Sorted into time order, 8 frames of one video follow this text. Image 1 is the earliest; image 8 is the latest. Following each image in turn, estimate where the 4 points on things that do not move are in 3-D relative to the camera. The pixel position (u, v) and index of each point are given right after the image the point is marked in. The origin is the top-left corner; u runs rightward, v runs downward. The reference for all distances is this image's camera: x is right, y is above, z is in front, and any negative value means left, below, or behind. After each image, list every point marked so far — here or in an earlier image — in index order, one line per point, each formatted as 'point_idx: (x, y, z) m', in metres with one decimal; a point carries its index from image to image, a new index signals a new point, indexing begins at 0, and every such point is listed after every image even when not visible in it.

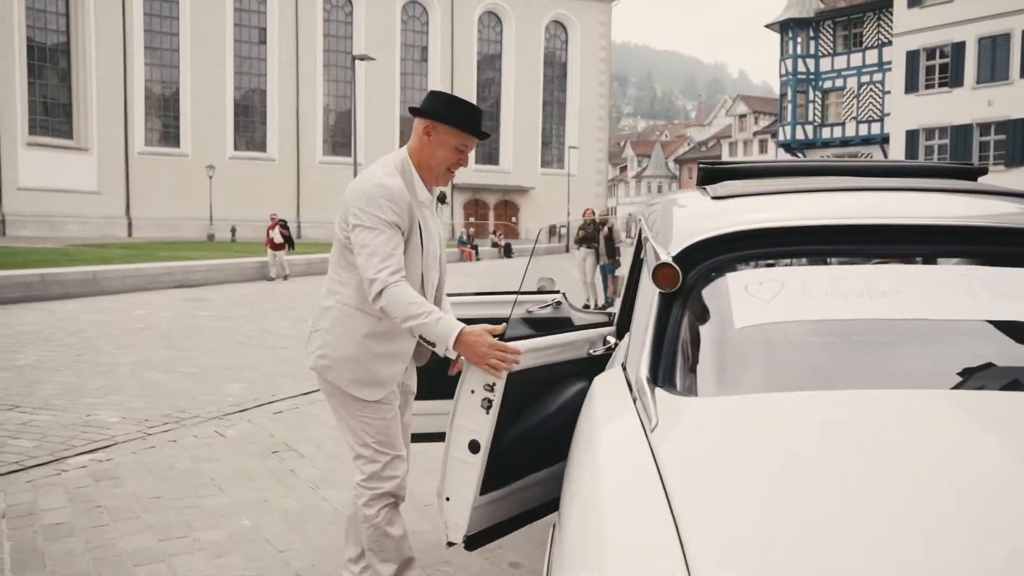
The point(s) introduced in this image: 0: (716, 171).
0: (+0.8, +0.4, +3.4) m
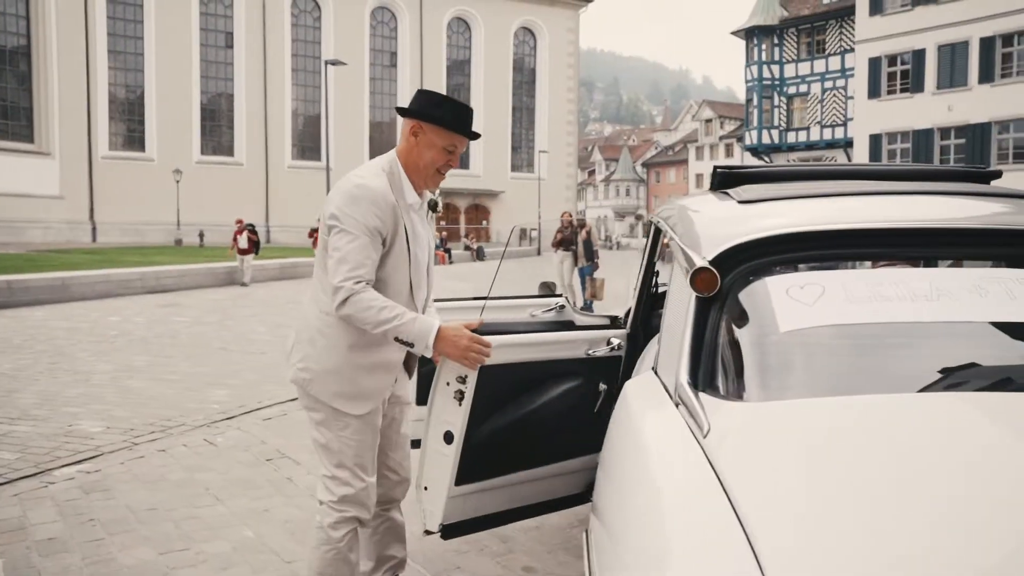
0: (+0.9, +0.4, +3.4) m
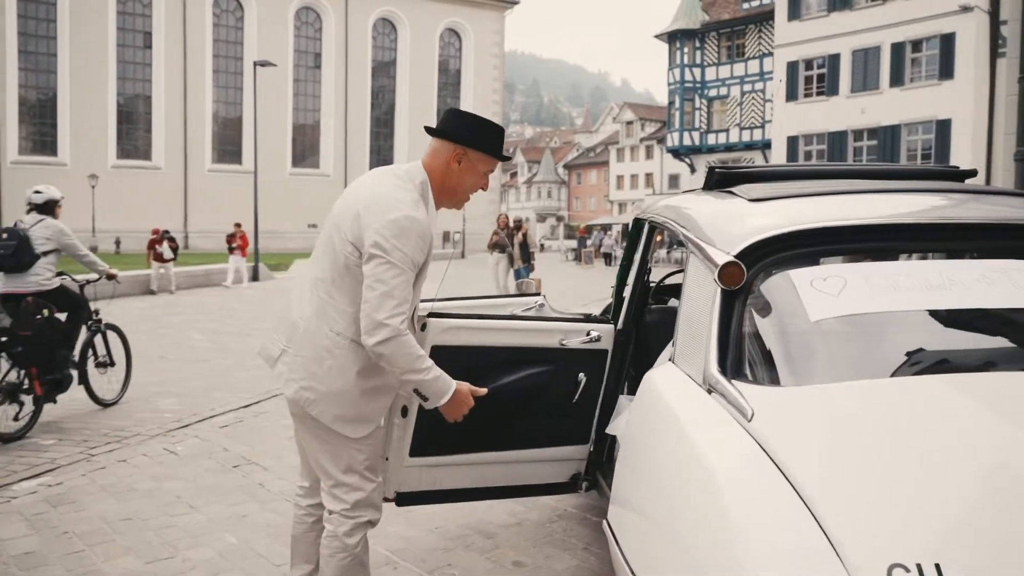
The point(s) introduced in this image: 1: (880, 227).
0: (+0.9, +0.4, +3.6) m
1: (+1.1, +0.2, +2.8) m
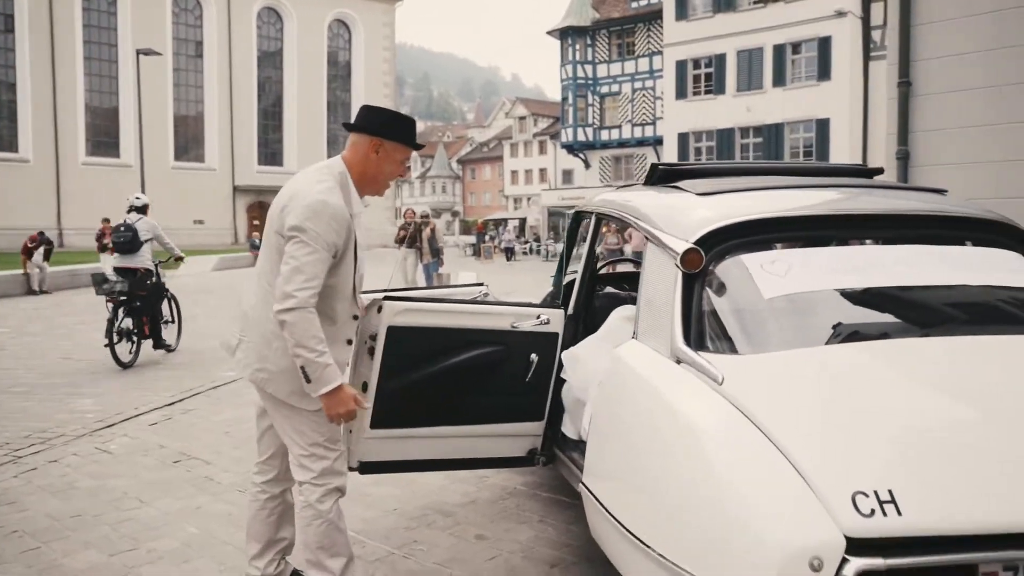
0: (+0.7, +0.5, +3.9) m
1: (+1.0, +0.3, +3.1) m
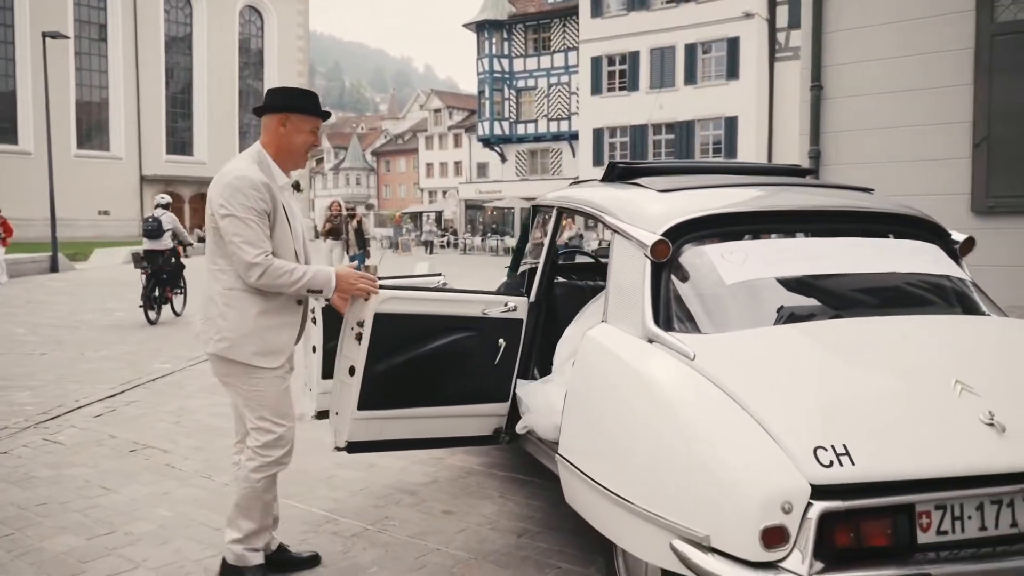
0: (+0.6, +0.6, +4.3) m
1: (+1.0, +0.3, +3.5) m
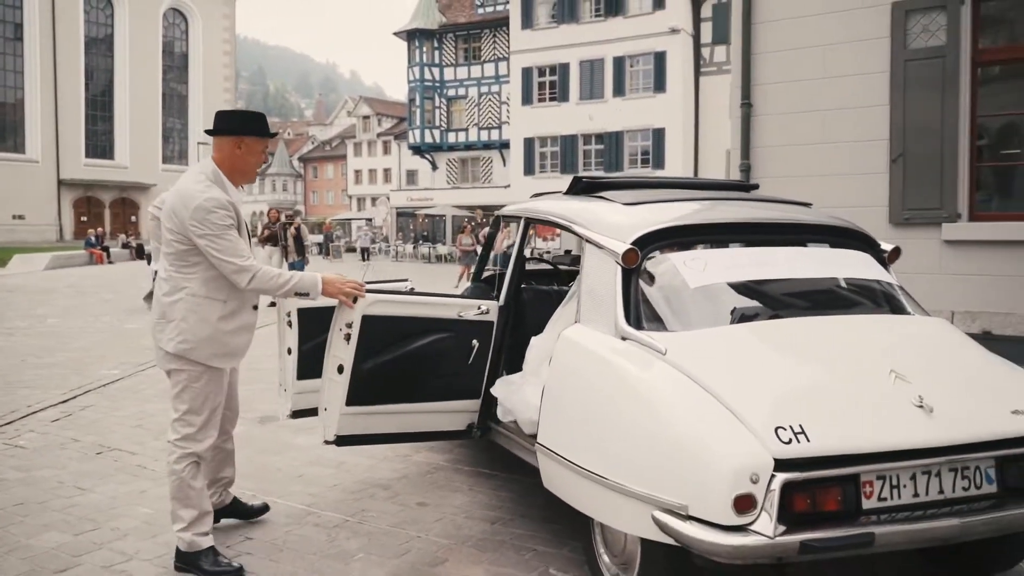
0: (+0.4, +0.6, +4.6) m
1: (+0.9, +0.3, +3.9) m
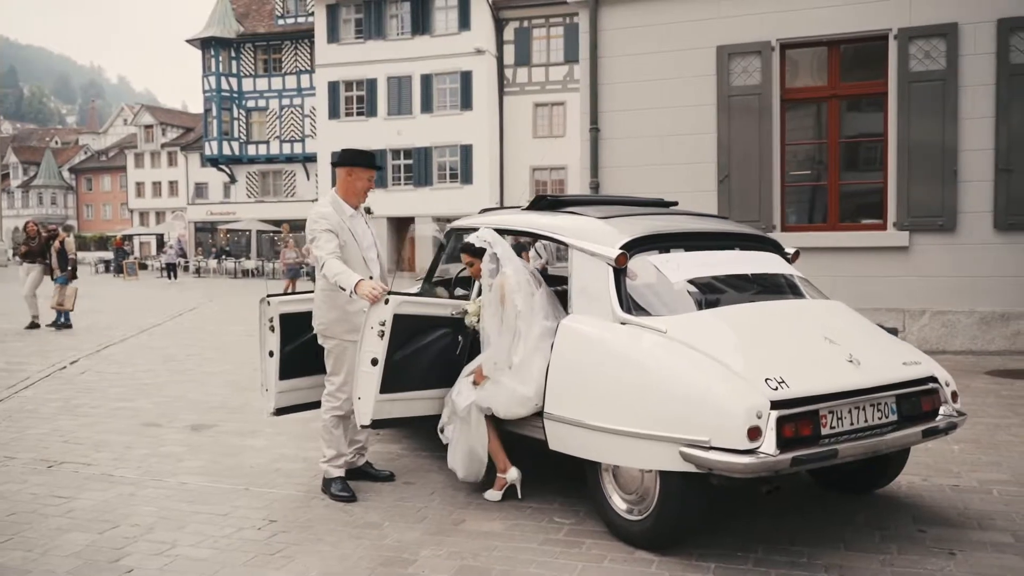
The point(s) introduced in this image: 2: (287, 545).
0: (+0.3, +0.6, +5.5) m
1: (+0.9, +0.3, +4.9) m
2: (-1.2, -1.3, +4.4) m
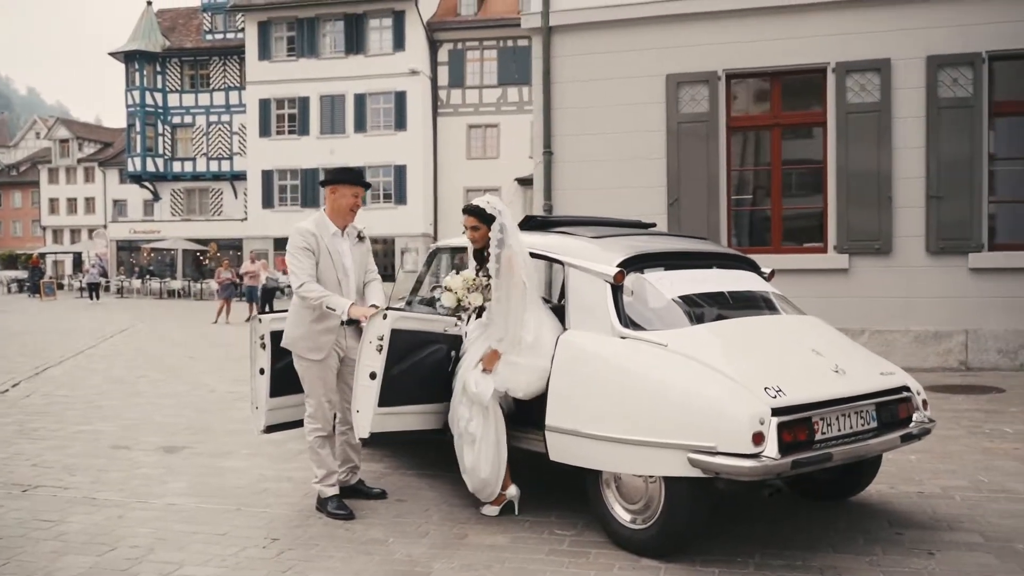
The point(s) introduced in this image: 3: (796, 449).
0: (+0.2, +0.4, +5.7) m
1: (+0.9, +0.2, +5.2) m
2: (-1.1, -1.4, +4.5) m
3: (+1.4, -0.8, +4.2) m
